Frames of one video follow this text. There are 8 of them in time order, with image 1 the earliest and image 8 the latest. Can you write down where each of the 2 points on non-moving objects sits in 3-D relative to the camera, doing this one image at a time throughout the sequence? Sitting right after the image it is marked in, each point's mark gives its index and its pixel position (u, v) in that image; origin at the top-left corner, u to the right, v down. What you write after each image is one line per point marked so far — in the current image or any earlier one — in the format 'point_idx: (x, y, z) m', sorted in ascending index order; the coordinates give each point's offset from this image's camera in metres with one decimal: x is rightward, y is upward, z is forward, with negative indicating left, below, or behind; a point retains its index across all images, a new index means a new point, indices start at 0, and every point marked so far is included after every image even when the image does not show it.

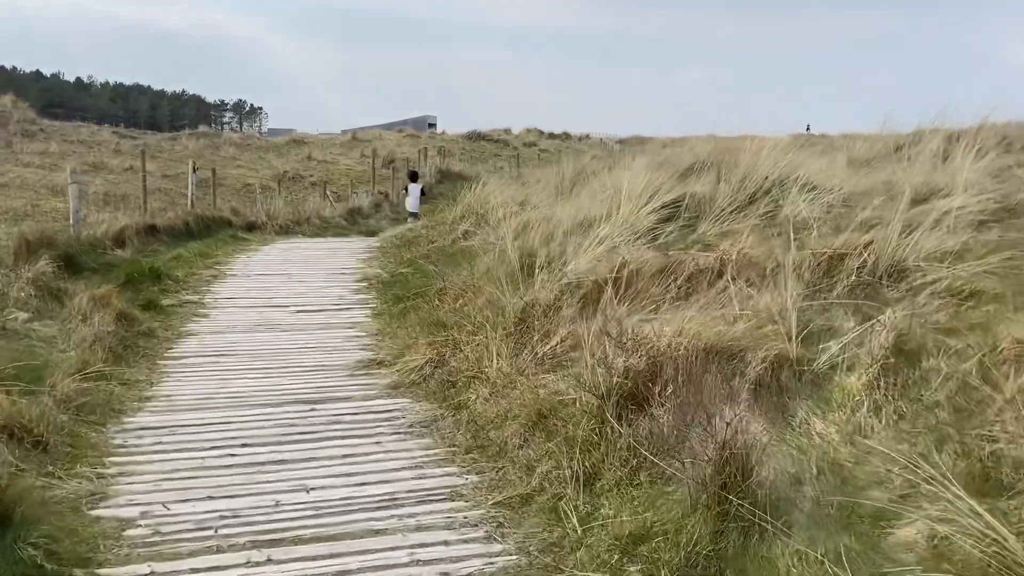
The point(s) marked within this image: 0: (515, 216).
0: (+0.1, +0.7, +8.5) m
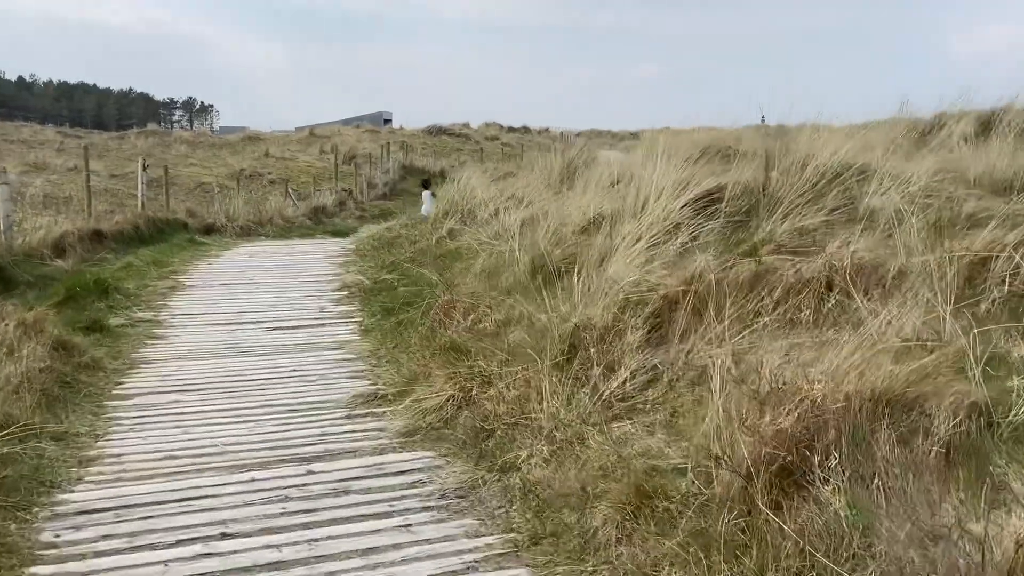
0: (0.0, +0.7, +7.6) m
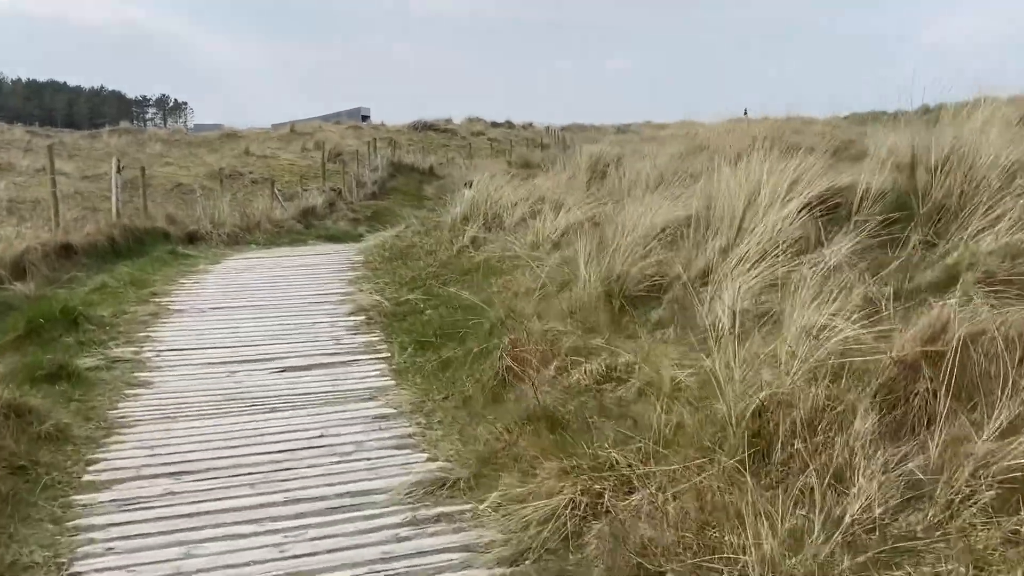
0: (+0.3, +0.5, +6.6) m
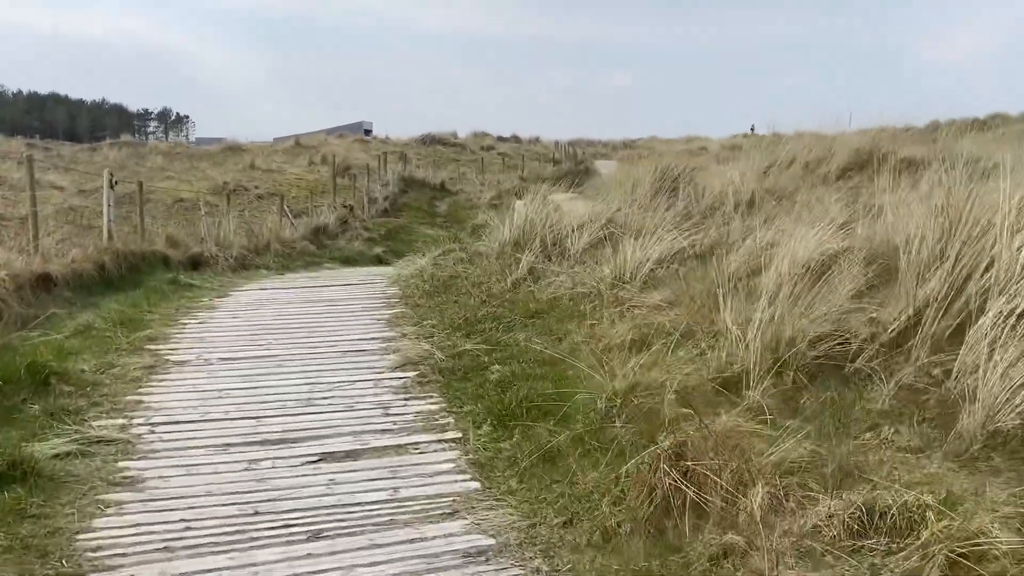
0: (+0.7, +0.3, +5.4) m
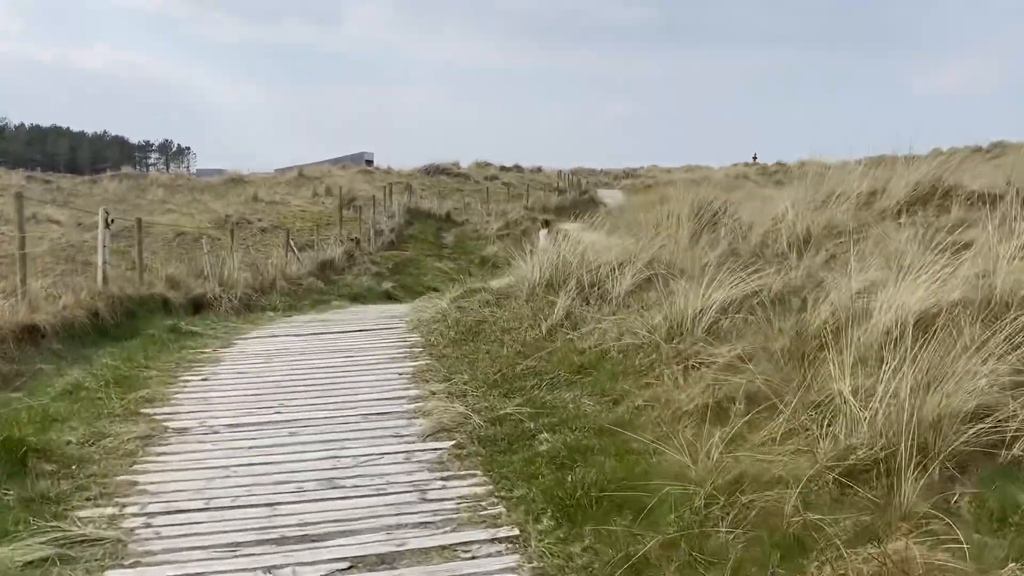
0: (+0.9, 0.0, +4.9) m
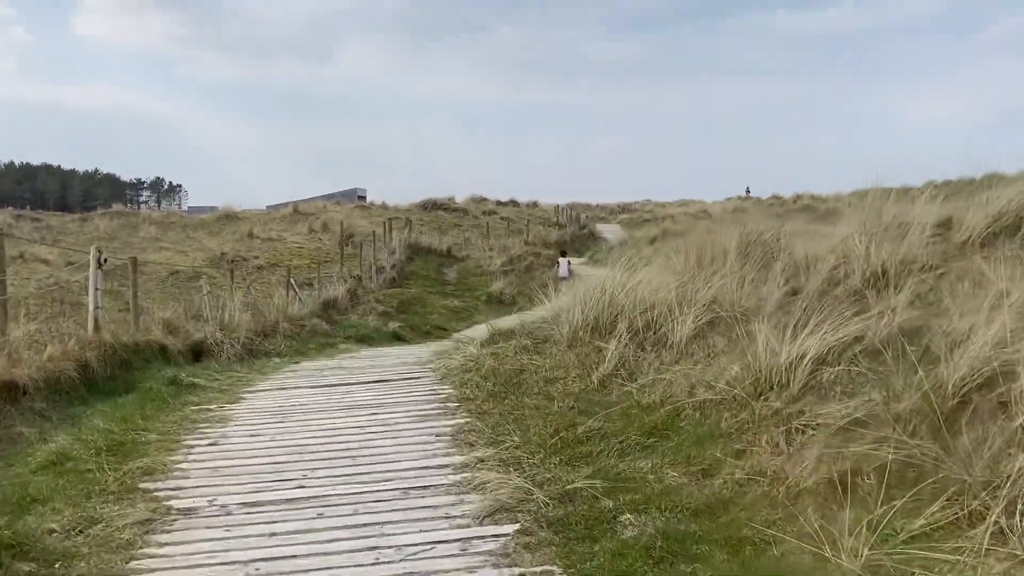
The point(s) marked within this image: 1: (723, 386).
0: (+1.2, -0.2, +4.3) m
1: (+1.0, -0.4, +4.1) m
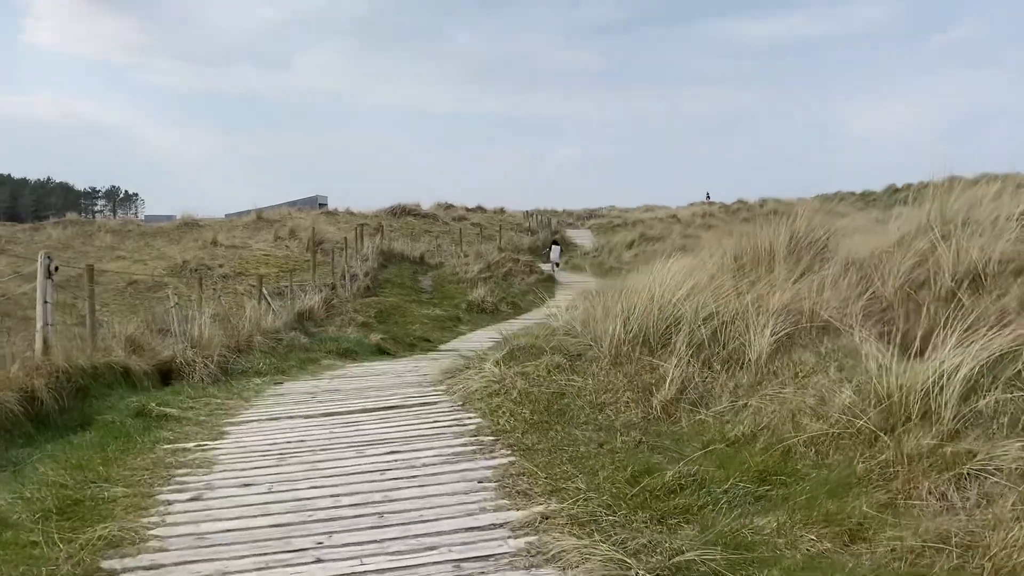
0: (+1.4, -0.3, +3.5) m
1: (+1.2, -0.5, +3.3) m
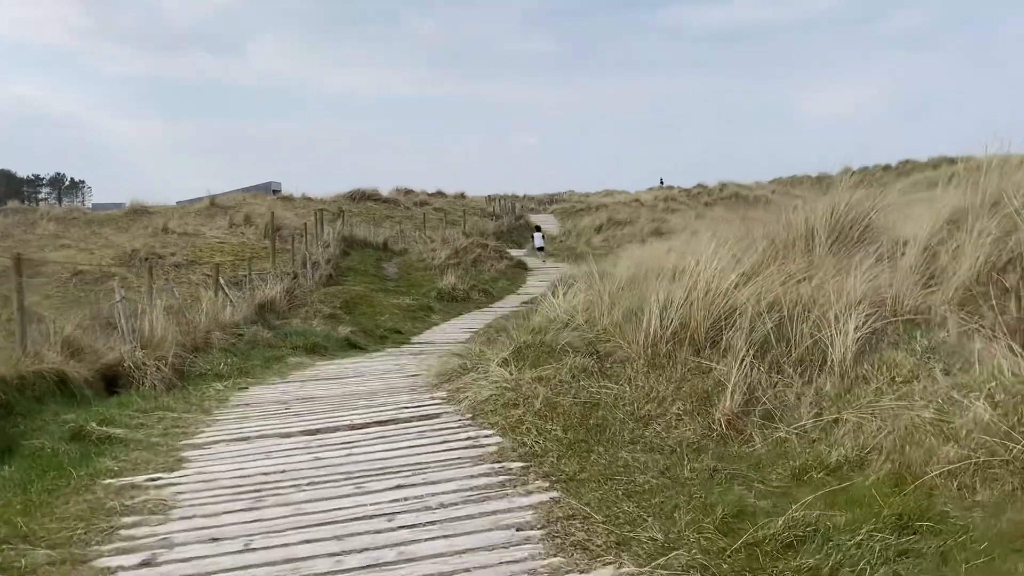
0: (+1.6, -0.2, +2.8) m
1: (+1.4, -0.4, +2.6) m
